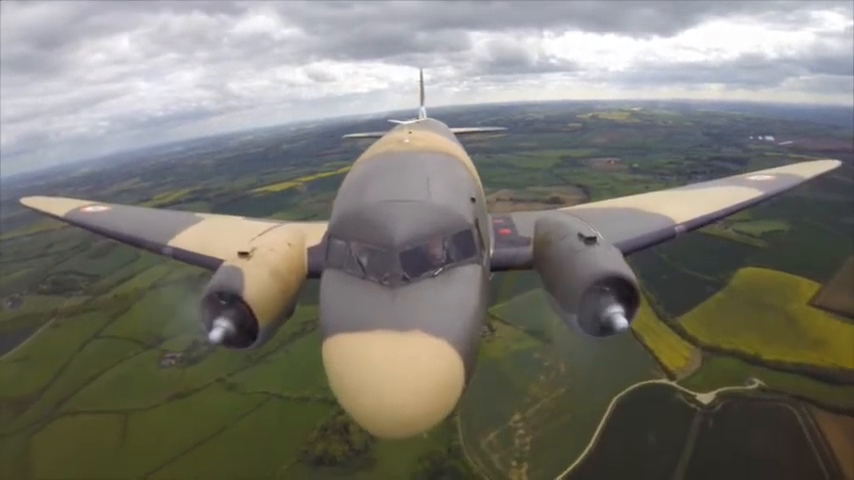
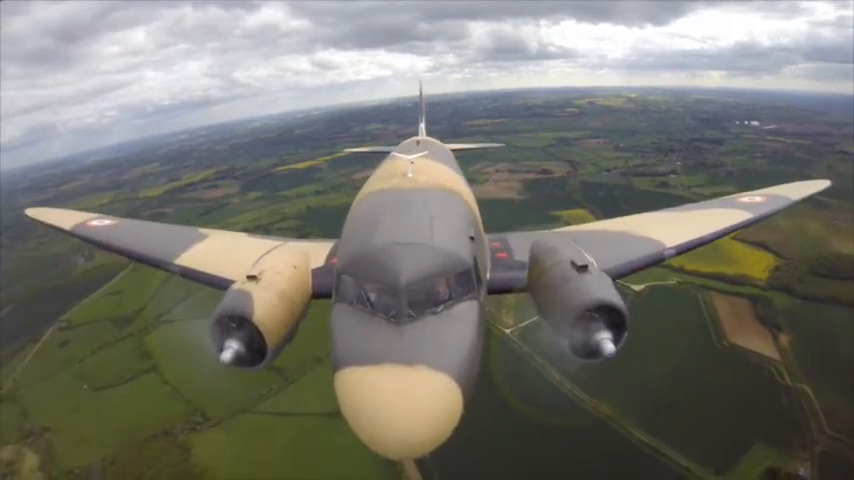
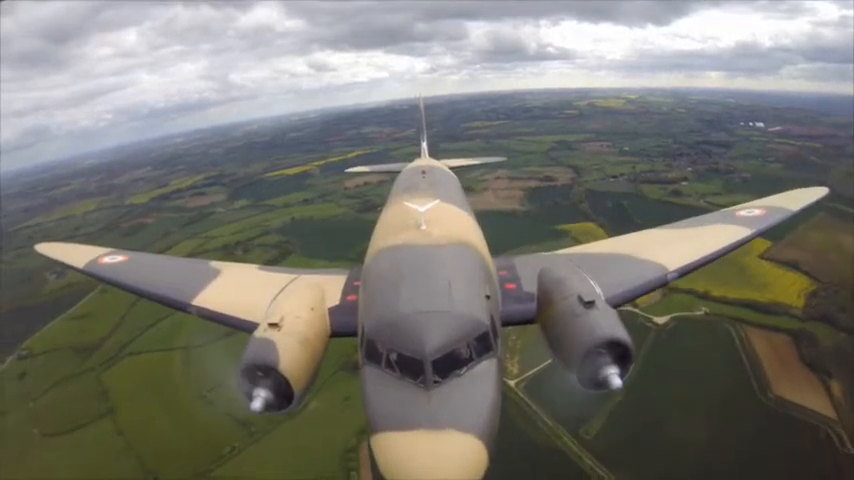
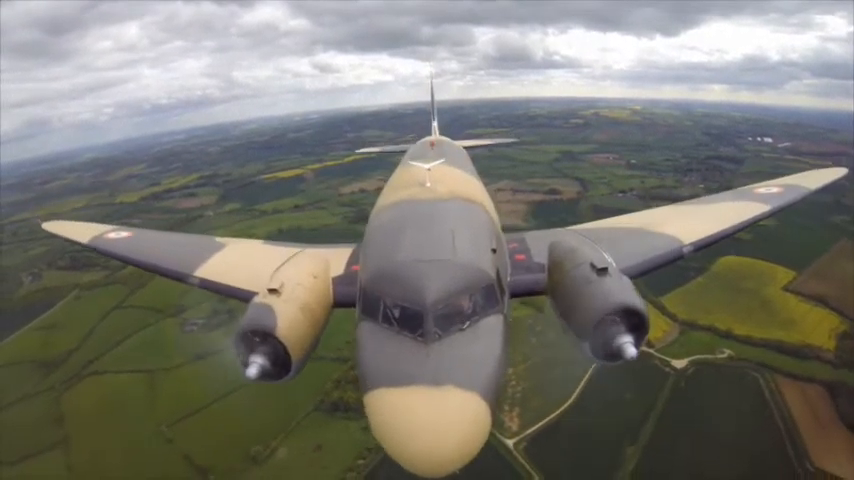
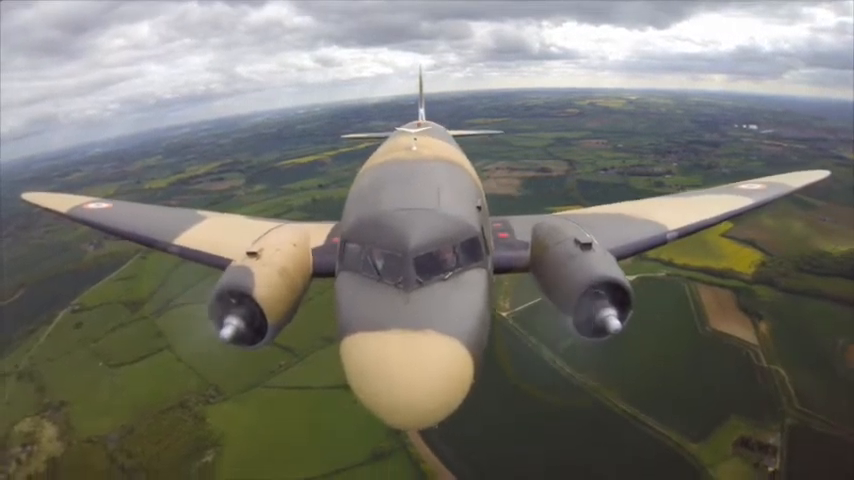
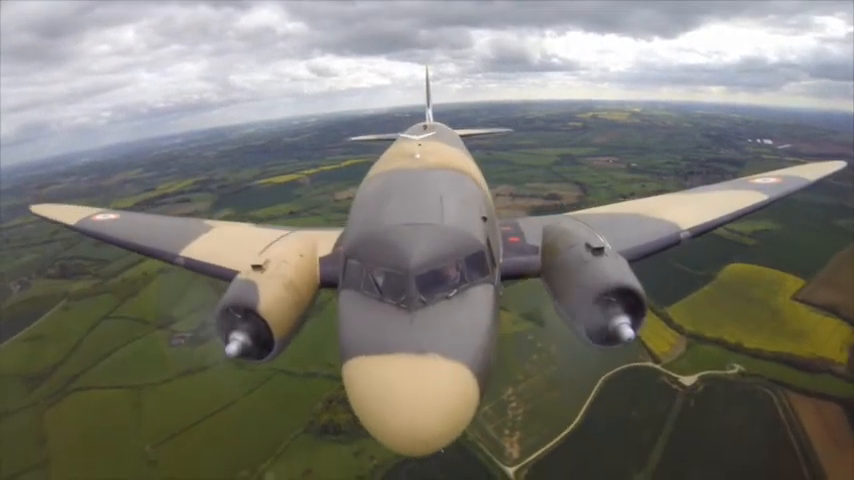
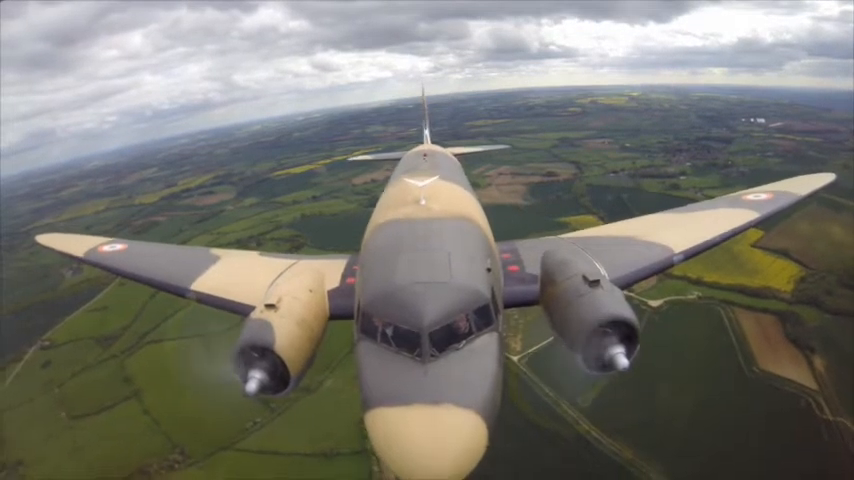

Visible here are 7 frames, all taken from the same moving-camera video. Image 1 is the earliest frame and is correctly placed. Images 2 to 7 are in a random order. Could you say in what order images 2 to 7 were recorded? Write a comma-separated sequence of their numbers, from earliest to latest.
6, 4, 3, 7, 2, 5
